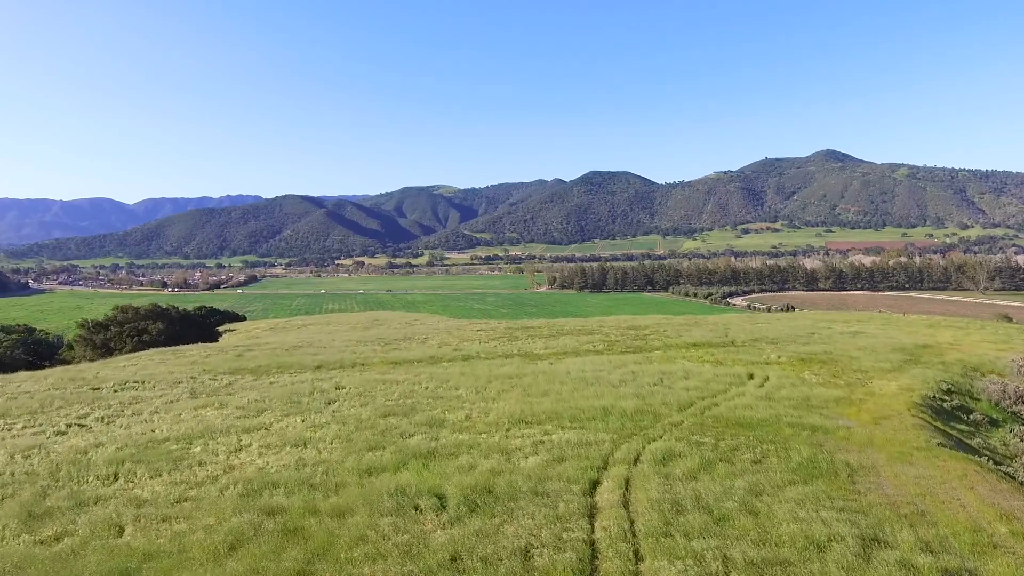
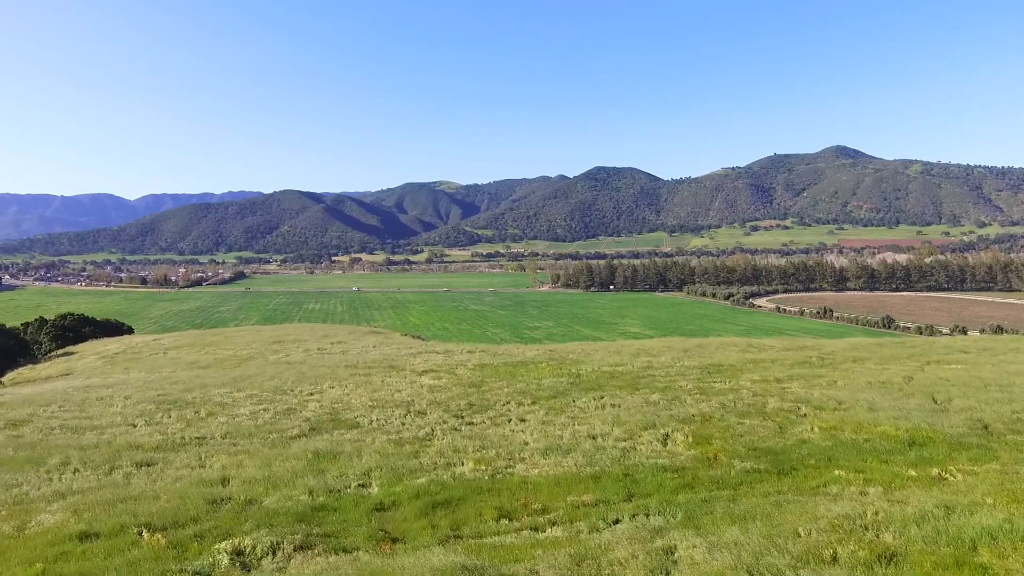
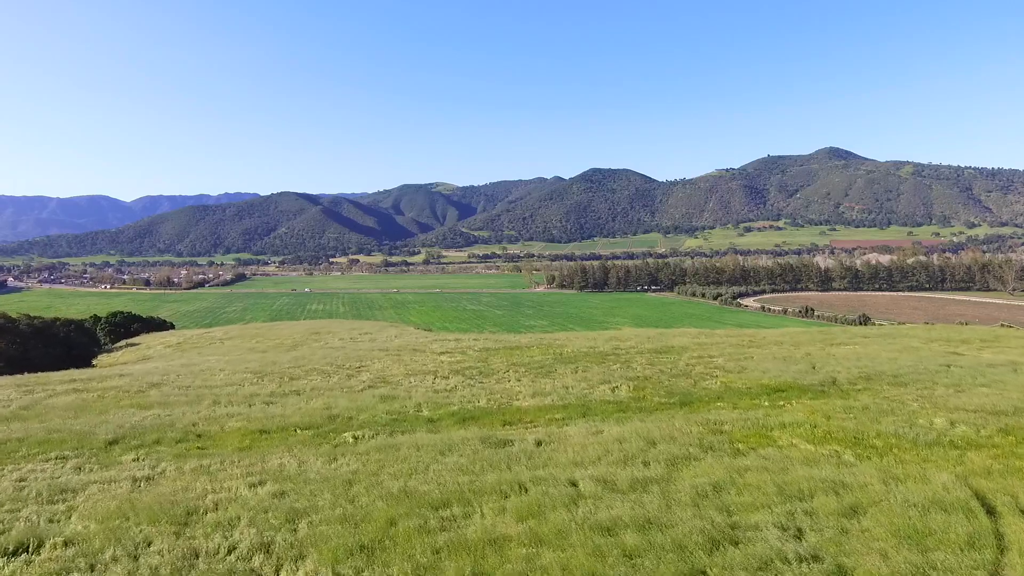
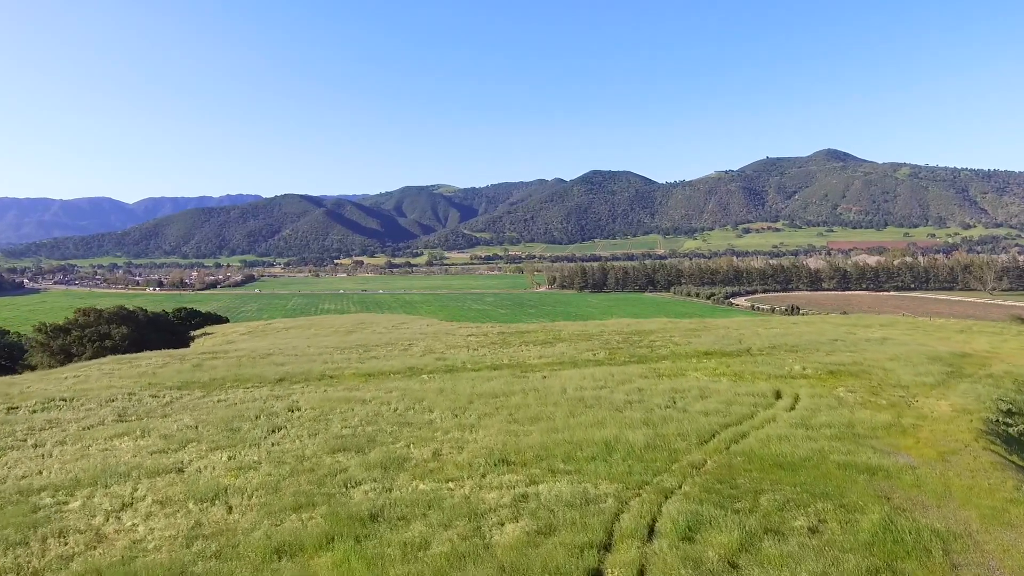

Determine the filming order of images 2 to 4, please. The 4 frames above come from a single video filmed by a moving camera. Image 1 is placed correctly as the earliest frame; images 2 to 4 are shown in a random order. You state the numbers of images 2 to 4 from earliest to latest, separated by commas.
4, 3, 2
